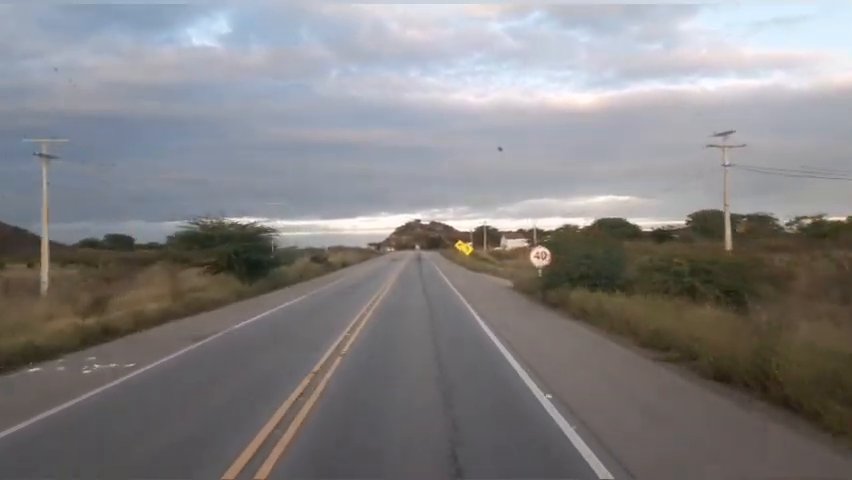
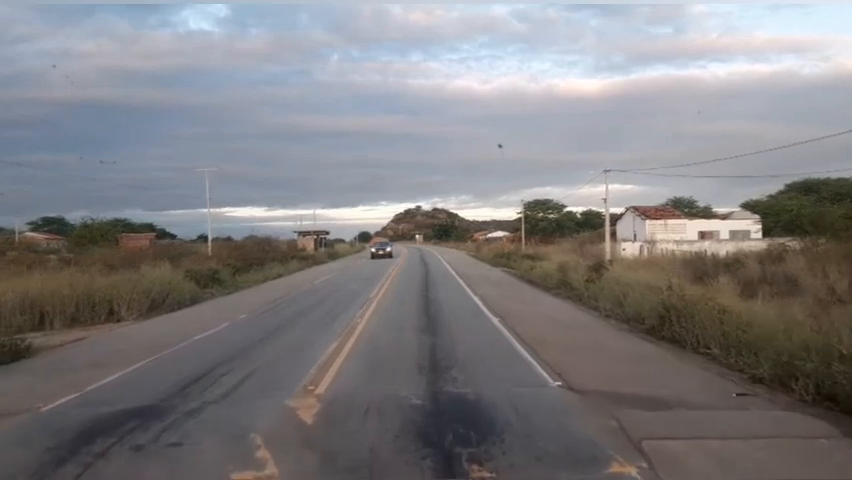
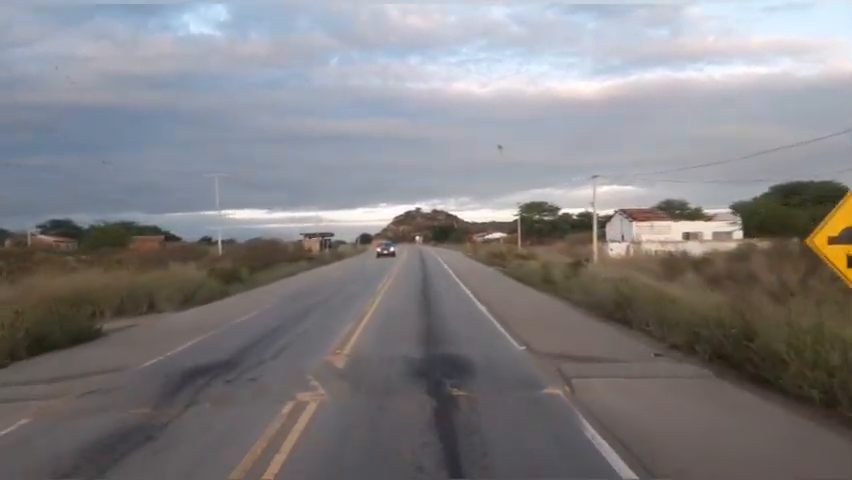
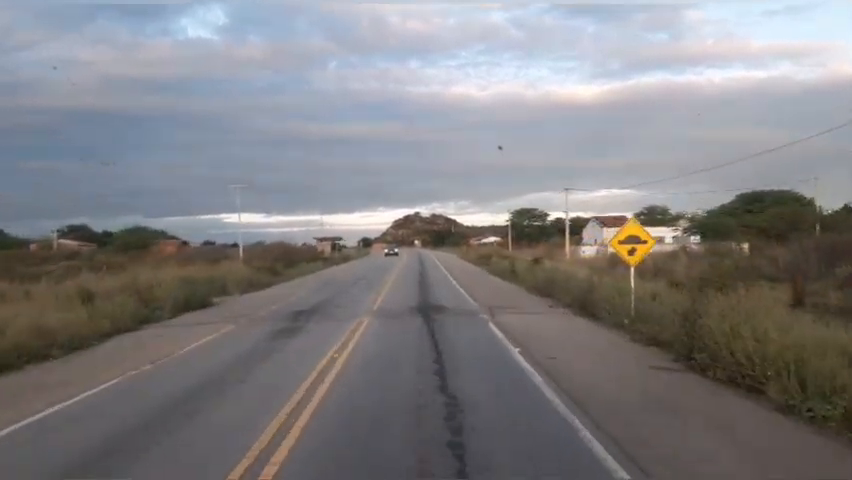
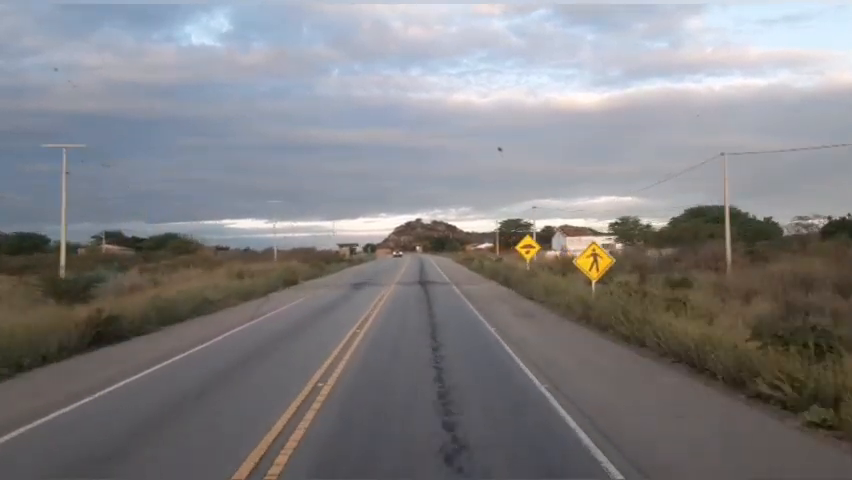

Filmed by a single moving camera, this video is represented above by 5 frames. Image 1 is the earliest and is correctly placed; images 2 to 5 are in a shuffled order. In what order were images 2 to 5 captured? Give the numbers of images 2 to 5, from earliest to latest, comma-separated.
5, 4, 3, 2
